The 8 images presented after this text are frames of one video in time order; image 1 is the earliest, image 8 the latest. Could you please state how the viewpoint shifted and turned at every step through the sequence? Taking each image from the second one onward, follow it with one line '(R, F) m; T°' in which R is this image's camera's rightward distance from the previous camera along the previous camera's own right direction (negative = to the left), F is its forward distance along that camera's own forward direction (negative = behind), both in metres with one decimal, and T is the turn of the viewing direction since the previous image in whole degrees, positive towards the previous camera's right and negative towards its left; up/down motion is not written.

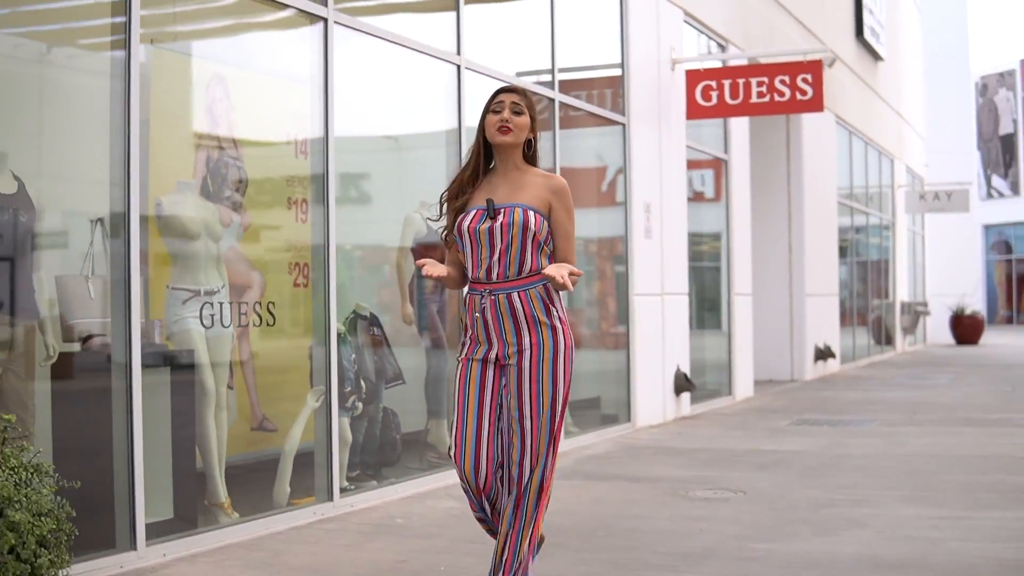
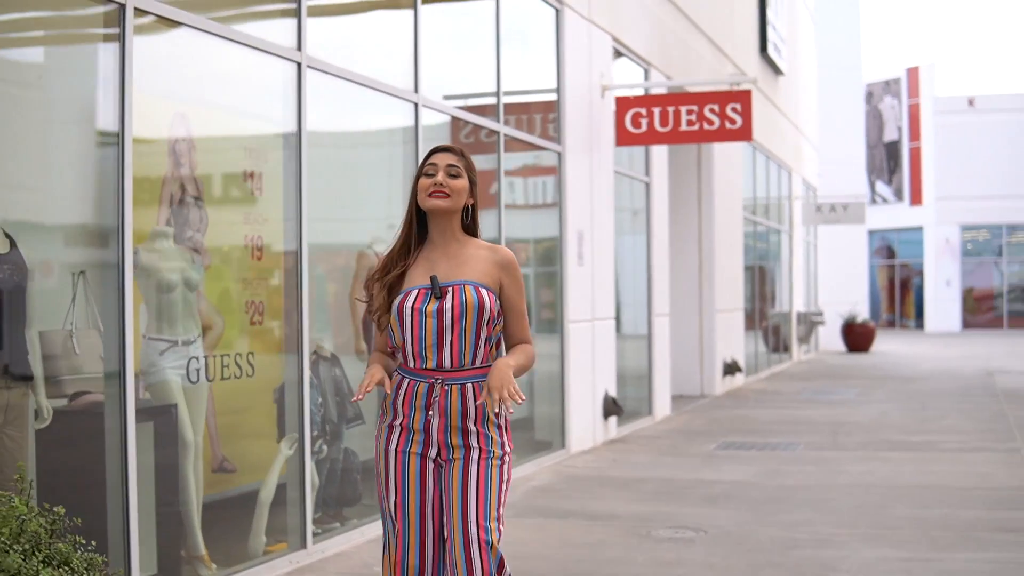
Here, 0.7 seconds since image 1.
(-0.3, 0.0) m; +4°
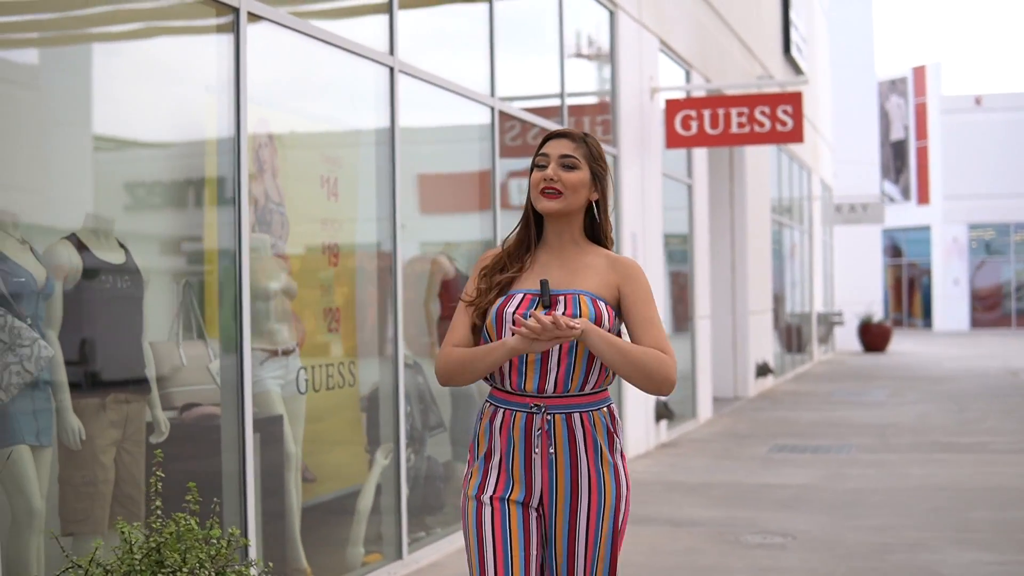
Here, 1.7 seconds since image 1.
(-0.3, +0.1) m; 0°
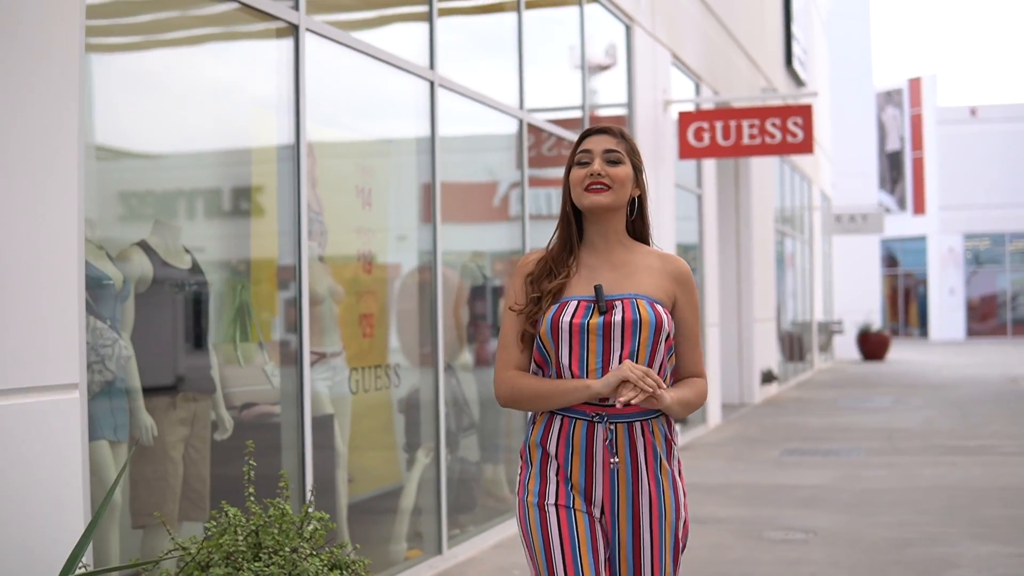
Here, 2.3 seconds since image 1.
(-0.1, -0.3) m; 0°
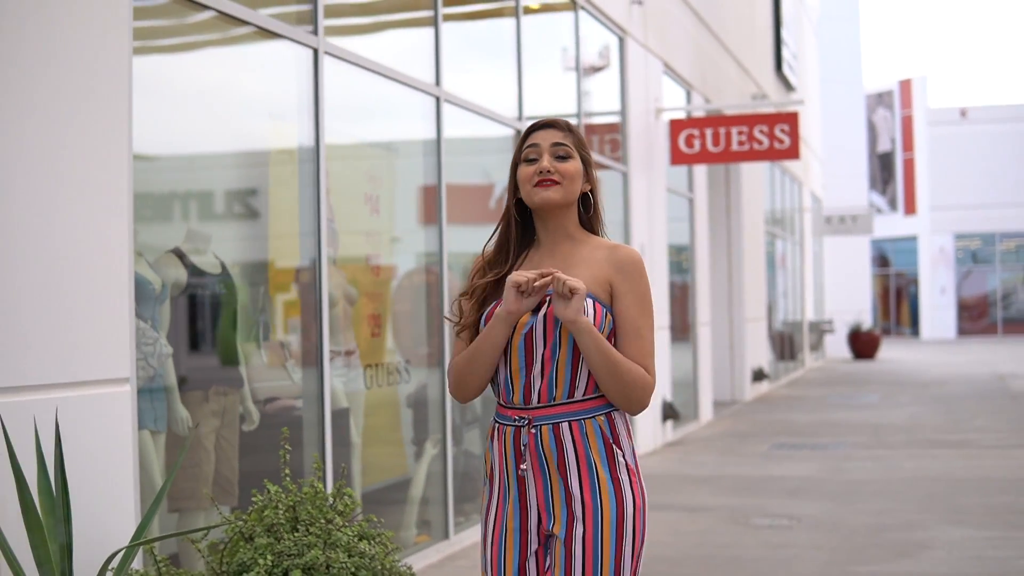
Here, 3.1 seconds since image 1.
(0.0, -0.4) m; 0°
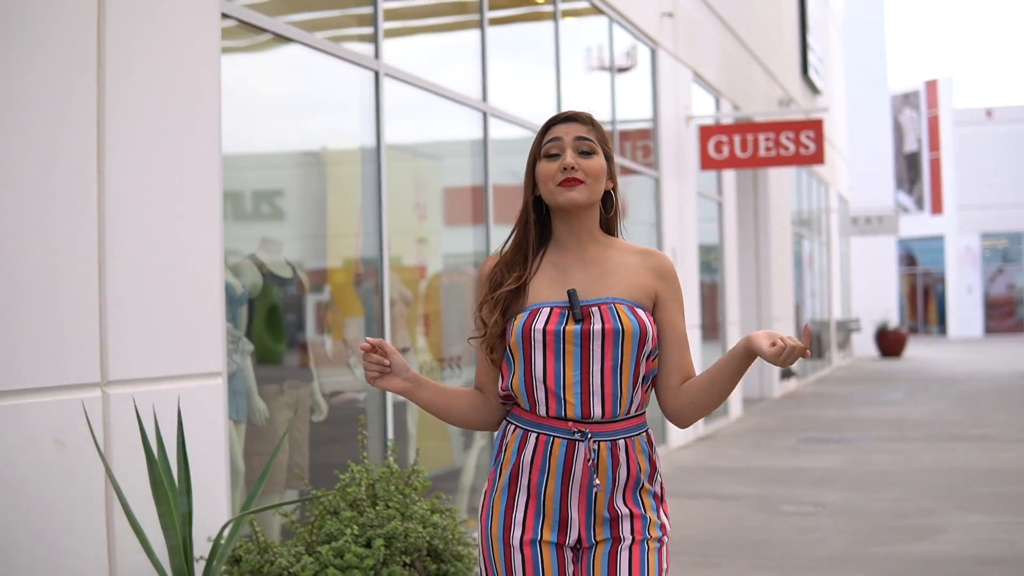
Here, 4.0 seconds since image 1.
(-0.1, -0.5) m; -1°
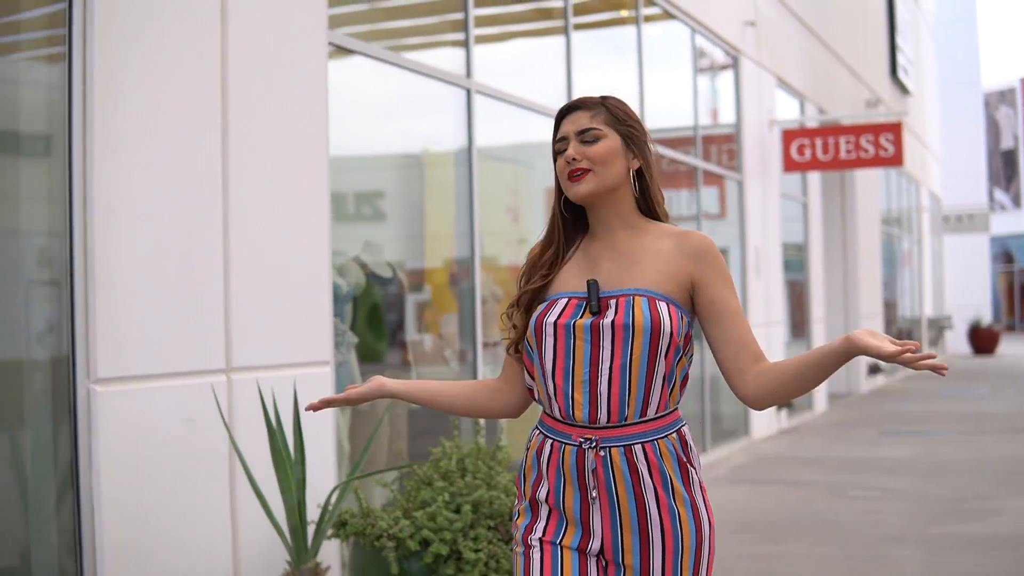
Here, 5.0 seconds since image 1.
(+0.1, -0.6) m; -3°
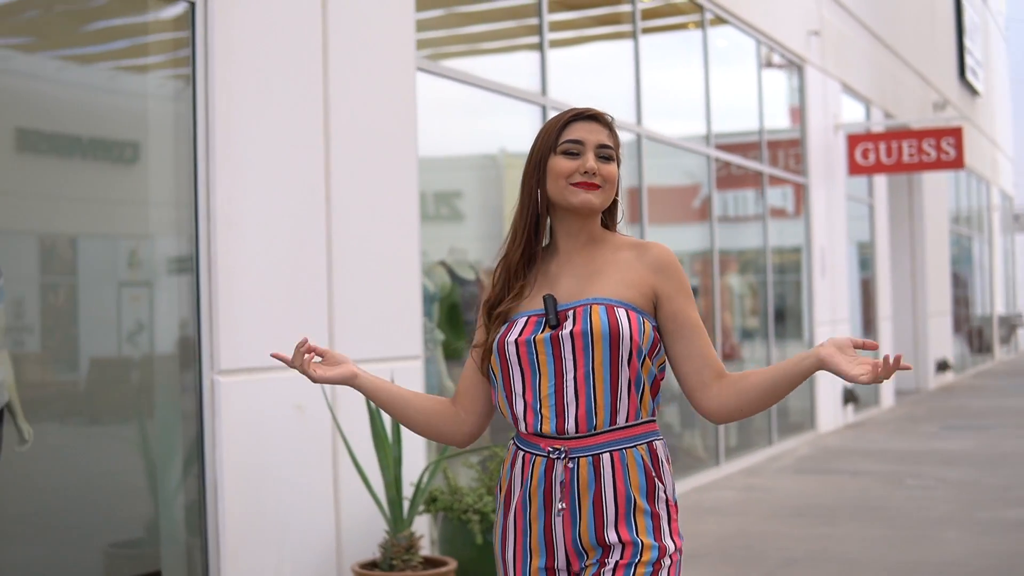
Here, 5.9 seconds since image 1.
(0.0, -0.6) m; -2°
